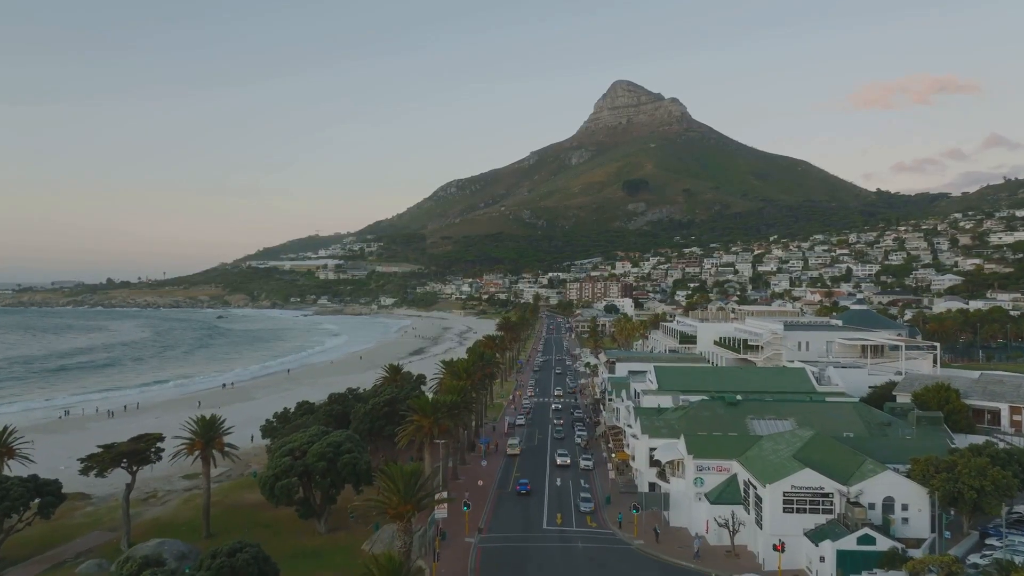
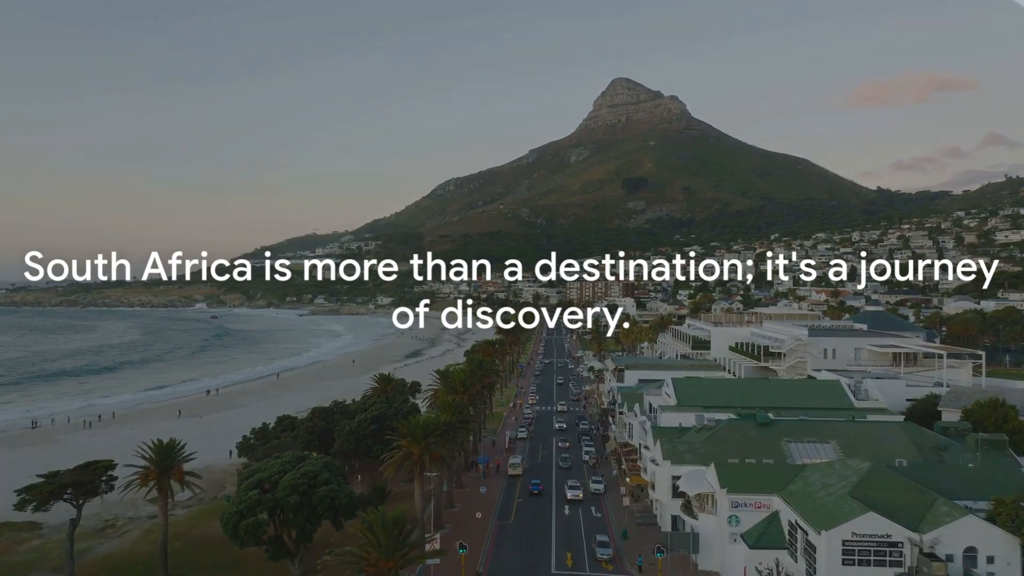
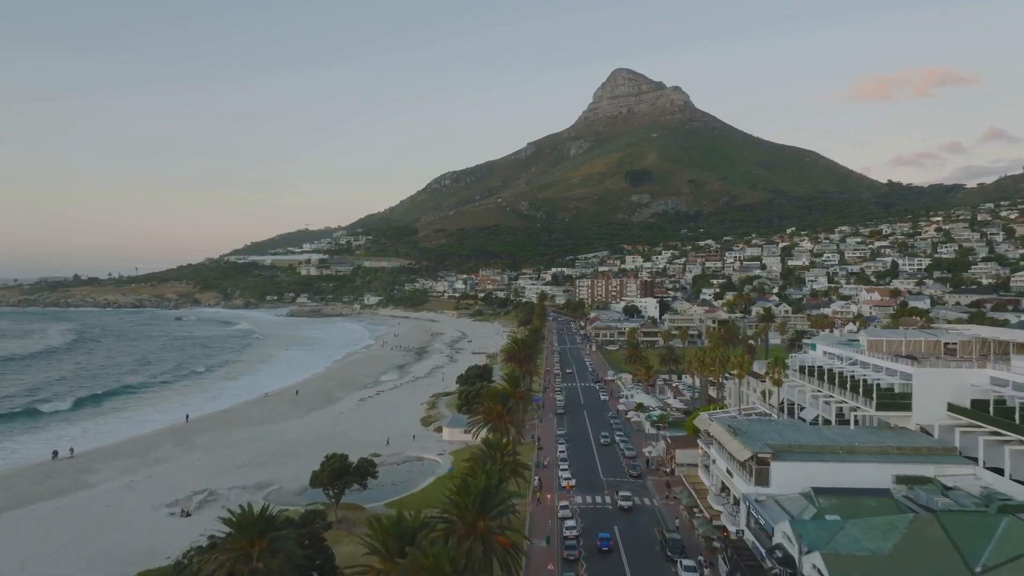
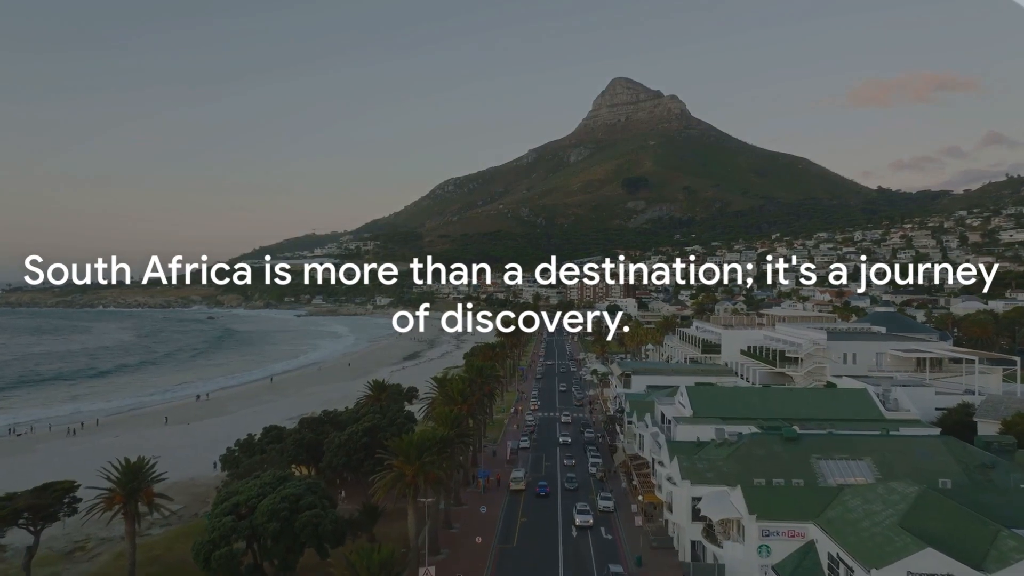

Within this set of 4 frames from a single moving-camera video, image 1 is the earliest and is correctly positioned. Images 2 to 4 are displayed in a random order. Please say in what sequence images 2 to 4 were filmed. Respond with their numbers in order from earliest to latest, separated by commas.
2, 4, 3
